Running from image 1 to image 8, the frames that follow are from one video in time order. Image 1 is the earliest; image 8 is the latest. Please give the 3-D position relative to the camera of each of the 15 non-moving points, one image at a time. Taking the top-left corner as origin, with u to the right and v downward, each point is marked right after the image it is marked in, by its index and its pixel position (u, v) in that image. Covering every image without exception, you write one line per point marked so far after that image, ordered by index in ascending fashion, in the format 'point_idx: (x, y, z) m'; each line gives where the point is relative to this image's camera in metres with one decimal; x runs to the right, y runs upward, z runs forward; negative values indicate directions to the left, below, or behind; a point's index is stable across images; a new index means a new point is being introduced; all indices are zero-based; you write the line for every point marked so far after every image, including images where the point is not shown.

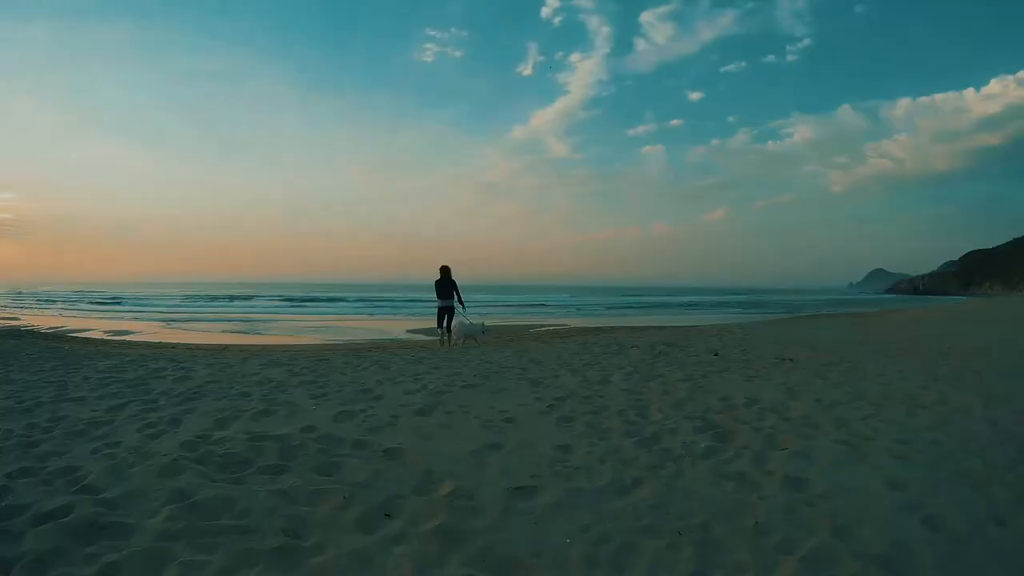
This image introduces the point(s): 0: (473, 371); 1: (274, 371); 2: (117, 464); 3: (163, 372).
0: (-0.5, -0.9, +6.8) m
1: (-2.9, -1.0, +6.8) m
2: (-3.0, -1.4, +4.4) m
3: (-4.5, -1.1, +7.3) m
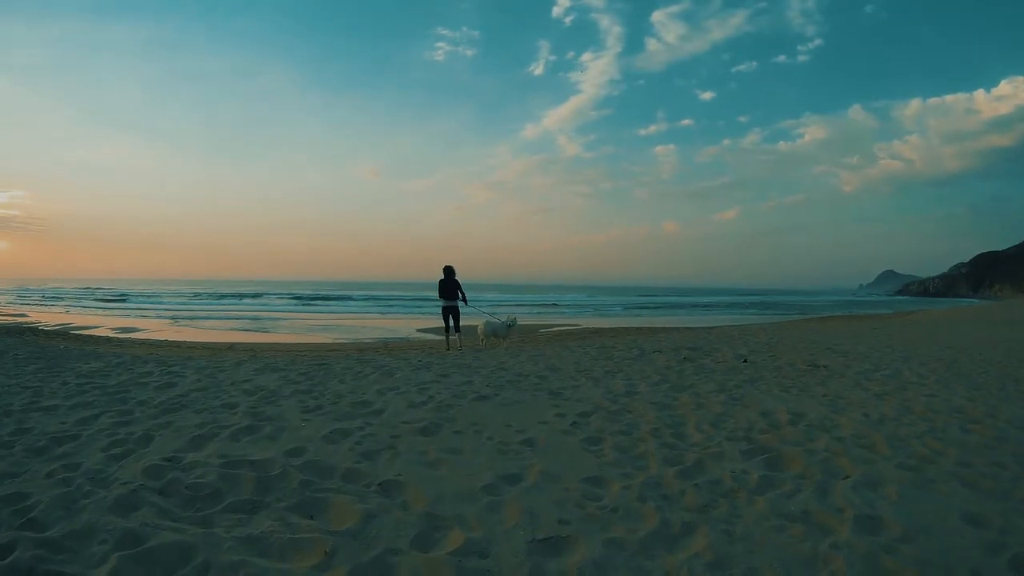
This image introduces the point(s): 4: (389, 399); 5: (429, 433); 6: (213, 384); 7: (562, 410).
0: (-0.3, -0.9, +6.1) m
1: (-2.7, -1.0, +6.1) m
2: (-2.9, -1.3, +3.7) m
3: (-4.3, -1.1, +6.6) m
4: (-1.1, -1.0, +5.0) m
5: (-0.6, -1.1, +4.2) m
6: (-3.2, -1.0, +6.0) m
7: (+0.5, -1.1, +5.2) m
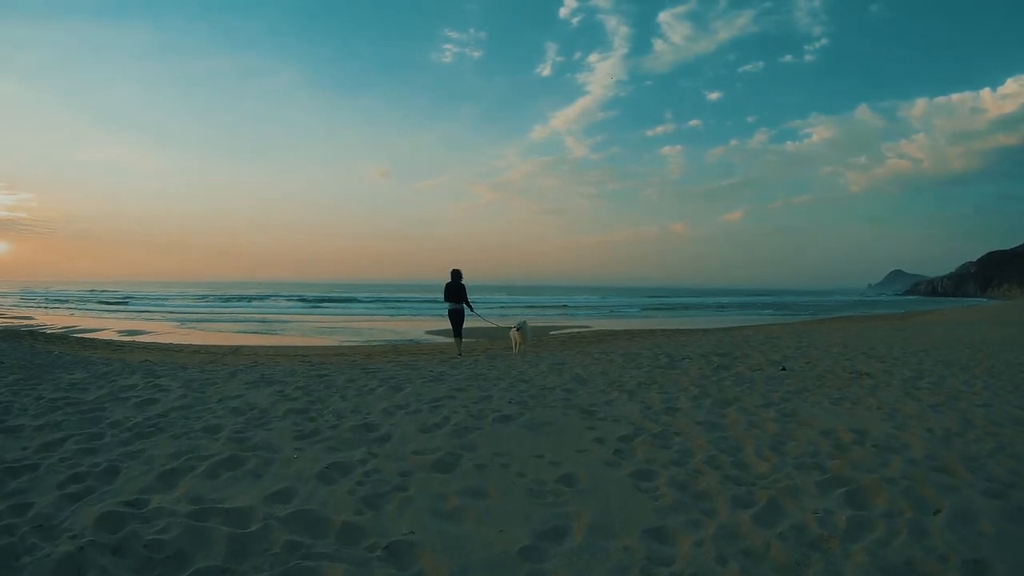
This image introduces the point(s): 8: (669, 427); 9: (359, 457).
0: (-0.1, -0.9, +5.3) m
1: (-2.4, -1.0, +5.4) m
2: (-2.7, -1.4, +3.0) m
3: (-4.0, -1.1, +6.0) m
4: (-0.9, -1.0, +4.3) m
5: (-0.4, -1.1, +3.4) m
6: (-2.9, -1.1, +5.3) m
7: (+0.7, -1.1, +4.4) m
8: (+1.4, -1.2, +4.9) m
9: (-1.0, -1.1, +3.5) m
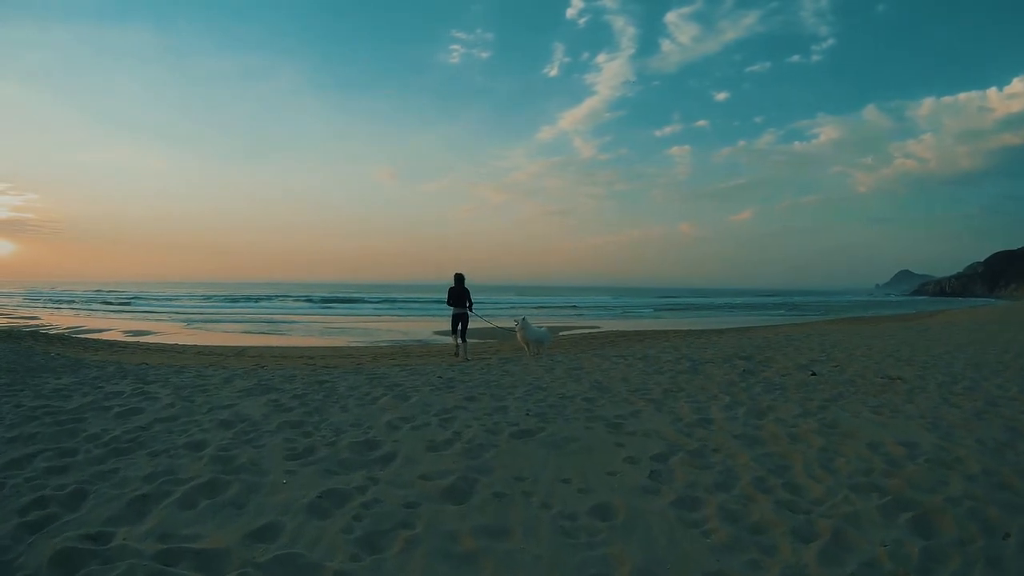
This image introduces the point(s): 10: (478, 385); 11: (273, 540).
0: (+0.1, -0.9, +4.8) m
1: (-2.3, -1.0, +4.9) m
2: (-2.6, -1.4, +2.5) m
3: (-3.9, -1.1, +5.5) m
4: (-0.7, -1.0, +3.8) m
5: (-0.3, -1.1, +2.9) m
6: (-2.8, -1.1, +4.8) m
7: (+0.8, -1.1, +3.9) m
8: (+1.5, -1.2, +4.4) m
9: (-0.8, -1.1, +3.1) m
10: (-0.3, -0.9, +5.3) m
11: (-1.1, -1.1, +2.5) m
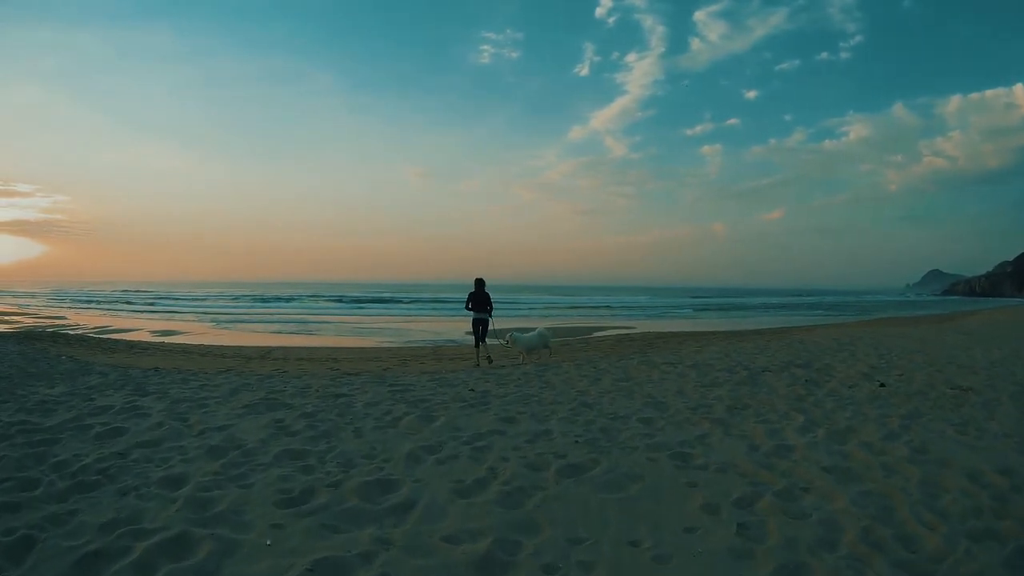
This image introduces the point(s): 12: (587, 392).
0: (+0.4, -0.9, +4.1) m
1: (-2.0, -1.0, +4.3) m
2: (-2.4, -1.4, +1.9) m
3: (-3.6, -1.1, +4.9) m
4: (-0.5, -1.0, +3.1) m
5: (-0.1, -1.1, +2.2) m
6: (-2.5, -1.1, +4.2) m
7: (+1.1, -1.1, +3.1) m
8: (+1.8, -1.2, +3.6) m
9: (-0.6, -1.1, +2.3) m
10: (0.0, -0.9, +4.6) m
11: (-0.9, -1.1, +1.8) m
12: (+0.7, -0.9, +5.1) m
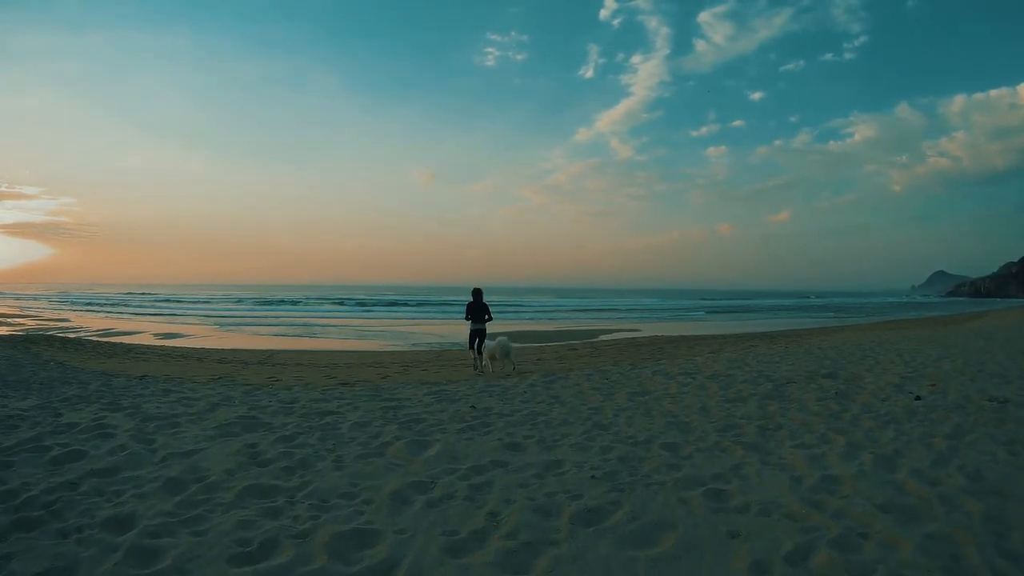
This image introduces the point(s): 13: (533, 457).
0: (+0.4, -1.0, +3.6) m
1: (-1.9, -1.0, +3.8) m
2: (-2.4, -1.4, +1.4) m
3: (-3.5, -1.1, +4.4) m
4: (-0.5, -1.0, +2.5) m
5: (0.0, -1.1, +1.7) m
6: (-2.4, -1.1, +3.7) m
7: (+1.1, -1.2, +2.6) m
8: (+1.8, -1.3, +3.1) m
9: (-0.6, -1.1, +1.8) m
10: (+0.1, -1.0, +4.1) m
11: (-0.9, -1.2, +1.3) m
12: (+0.7, -1.0, +4.6) m
13: (+0.1, -1.0, +3.2) m
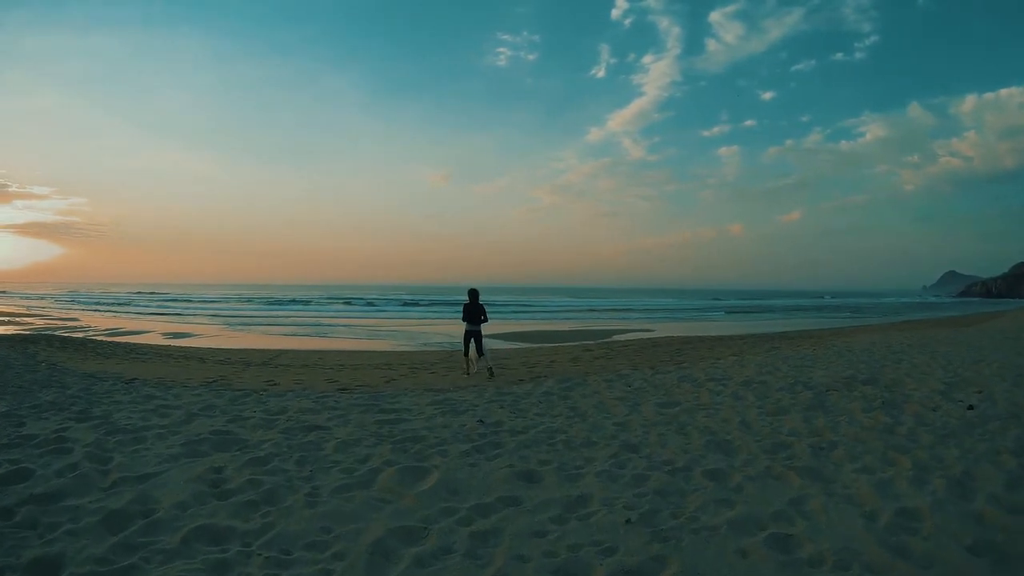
0: (+0.5, -1.0, +2.9) m
1: (-1.9, -1.0, +3.2) m
2: (-2.3, -1.4, +0.8) m
3: (-3.4, -1.1, +3.9) m
4: (-0.4, -1.0, +1.9) m
5: (0.0, -1.1, +1.1) m
6: (-2.4, -1.1, +3.1) m
7: (+1.2, -1.2, +2.0) m
8: (+1.9, -1.3, +2.4) m
9: (-0.6, -1.1, +1.2) m
10: (+0.1, -0.9, +3.5) m
11: (-0.8, -1.1, +0.7) m
12: (+0.8, -1.0, +4.0) m
13: (+0.2, -1.0, +2.6) m
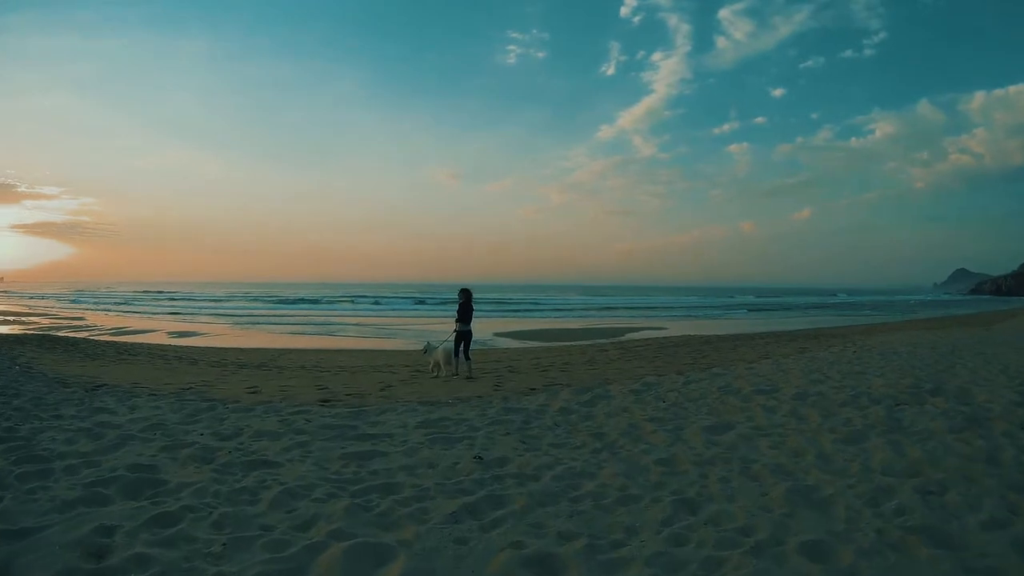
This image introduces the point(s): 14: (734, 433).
0: (+0.5, -0.9, +2.0) m
1: (-1.8, -1.0, +2.3) m
2: (-2.4, -1.4, -0.1) m
3: (-3.4, -1.1, +3.0) m
4: (-0.4, -1.0, +1.0) m
5: (0.0, -1.1, +0.1) m
6: (-2.3, -1.0, +2.2) m
7: (+1.2, -1.1, +1.0) m
8: (+1.9, -1.2, +1.4) m
9: (-0.6, -1.0, +0.3) m
10: (+0.2, -0.9, +2.5) m
11: (-0.9, -1.1, -0.2) m
12: (+0.9, -0.9, +3.0) m
13: (+0.2, -0.9, +1.7) m
14: (+1.5, -1.0, +3.8) m
